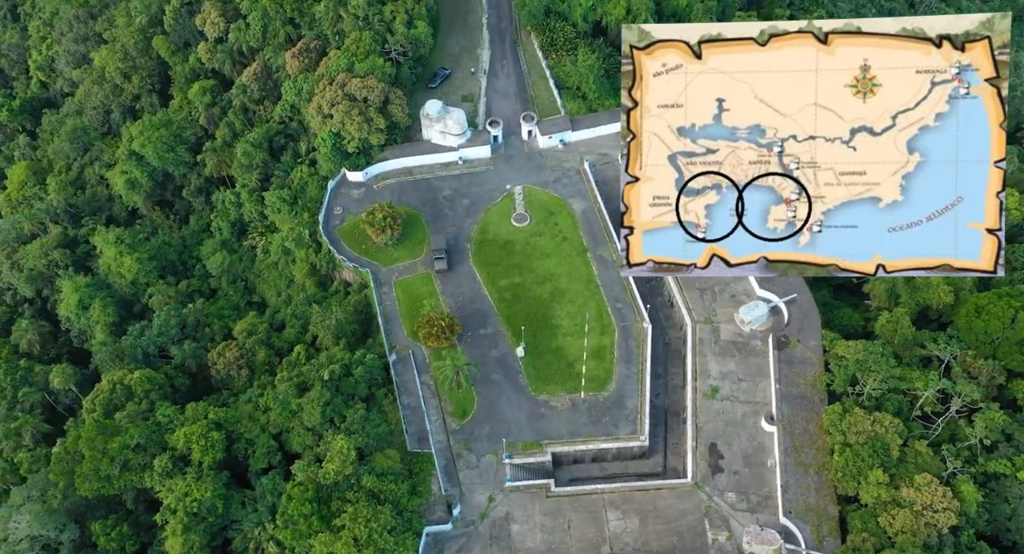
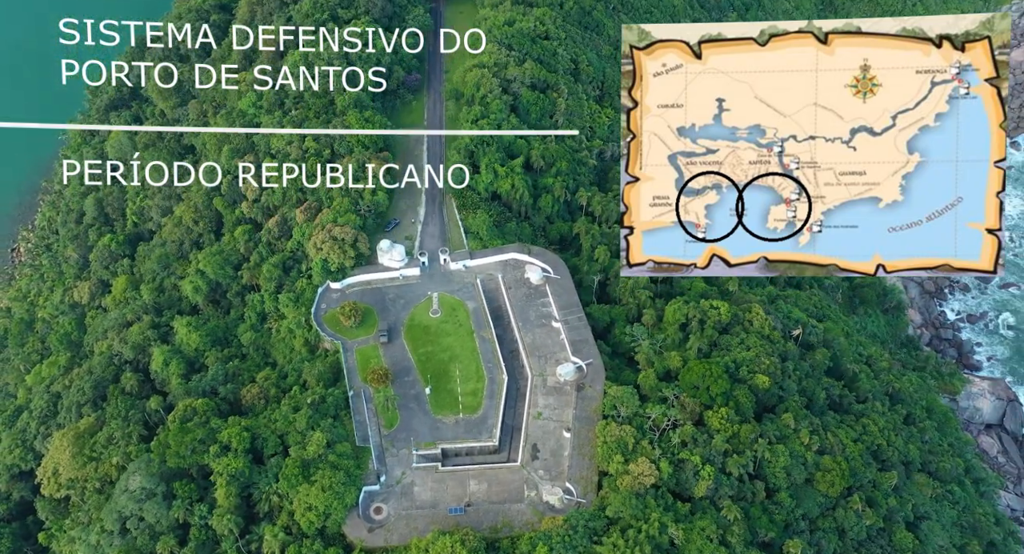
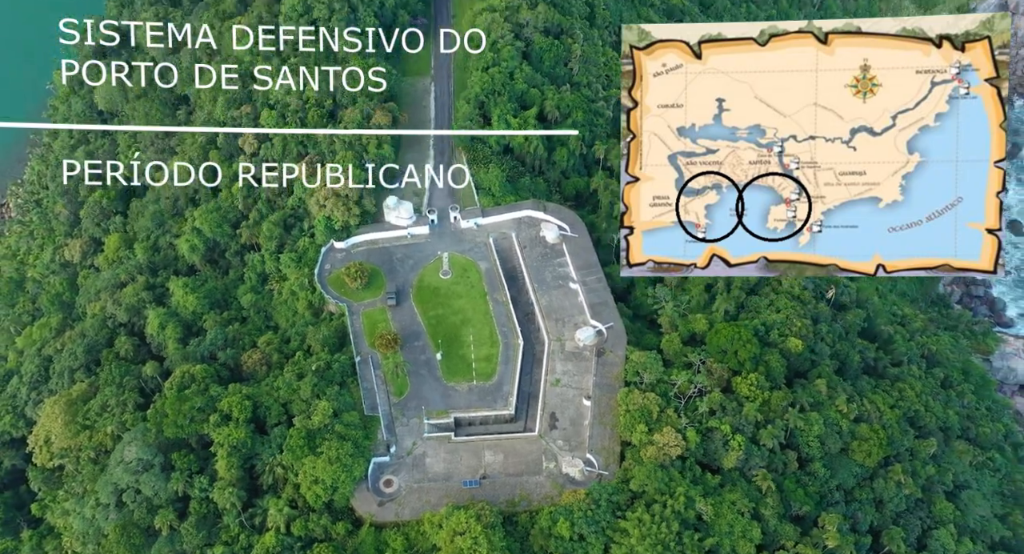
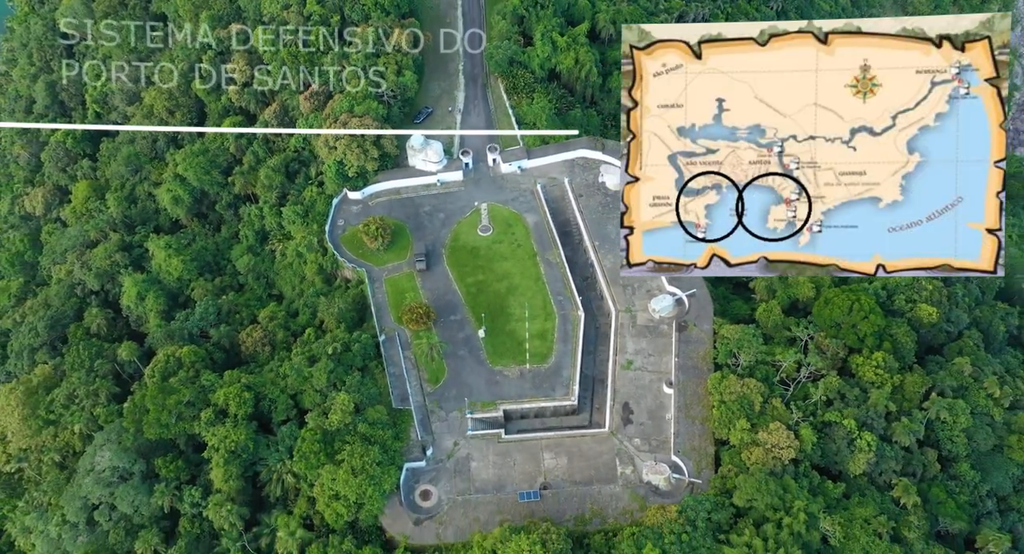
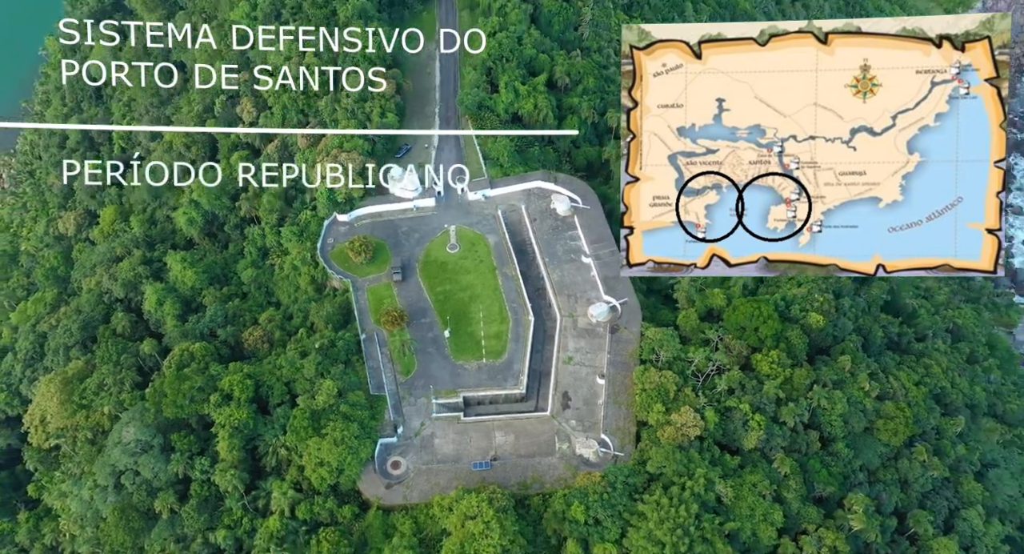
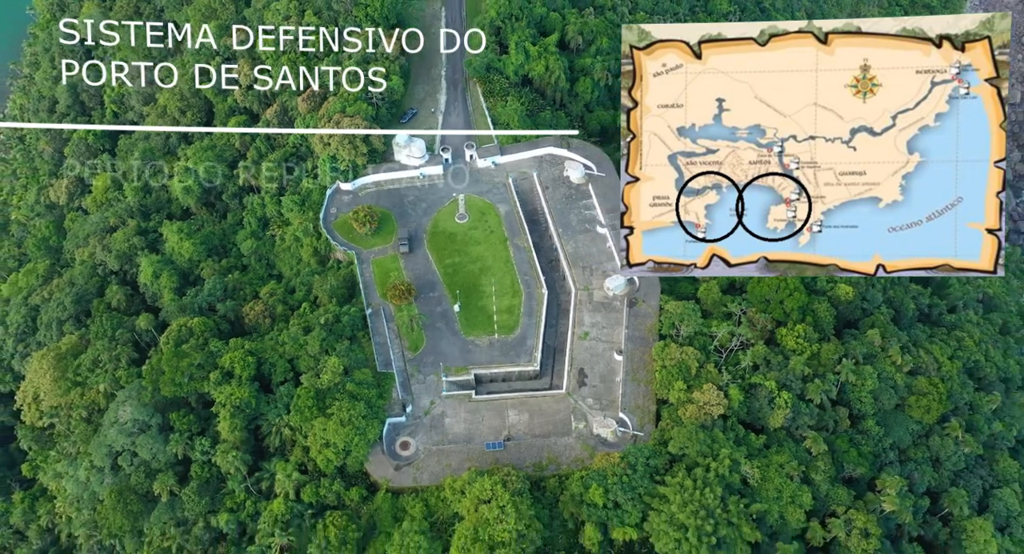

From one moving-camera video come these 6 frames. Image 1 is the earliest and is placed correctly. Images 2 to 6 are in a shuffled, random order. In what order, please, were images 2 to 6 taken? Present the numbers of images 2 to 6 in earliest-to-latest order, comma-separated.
4, 6, 5, 3, 2
